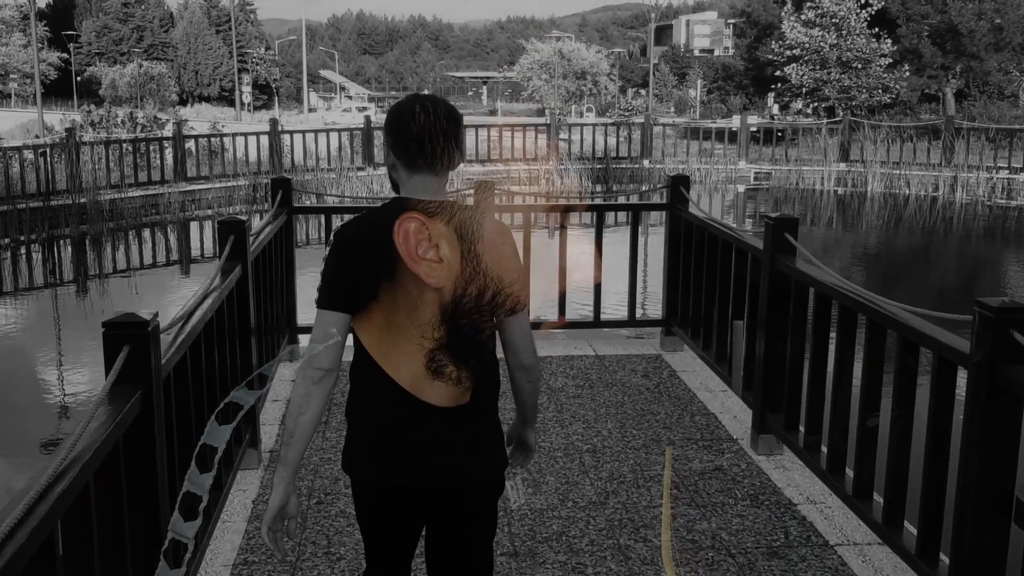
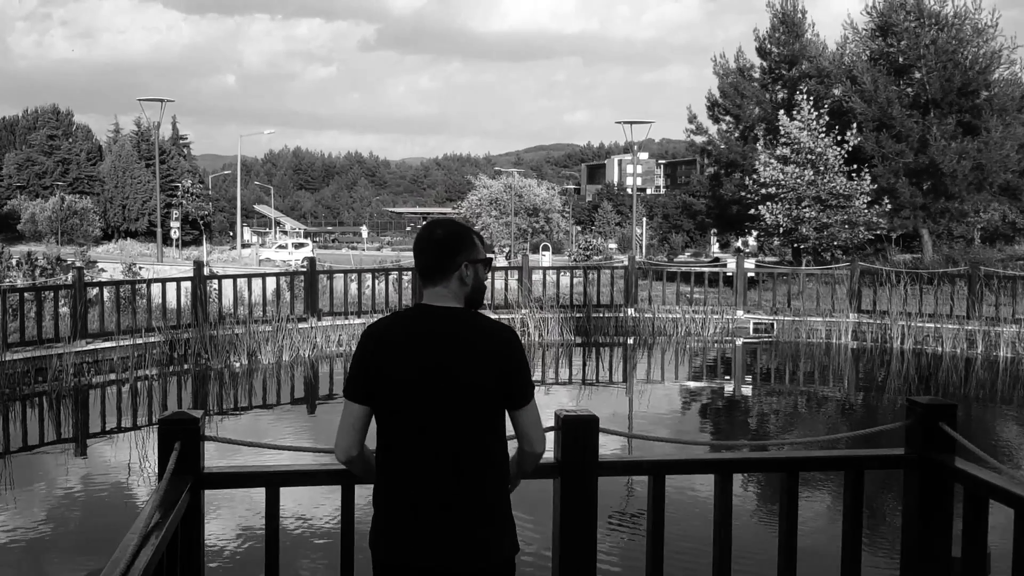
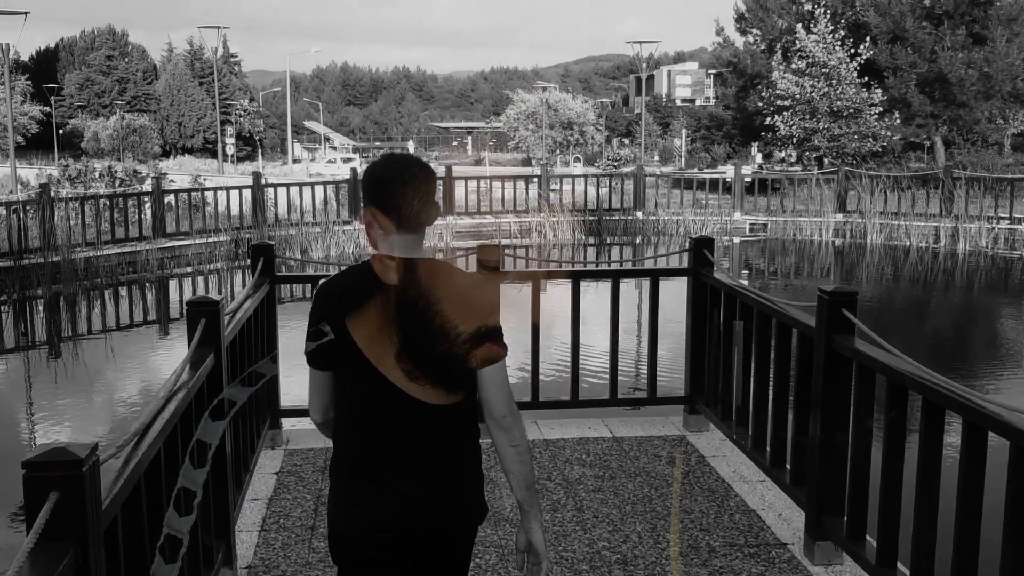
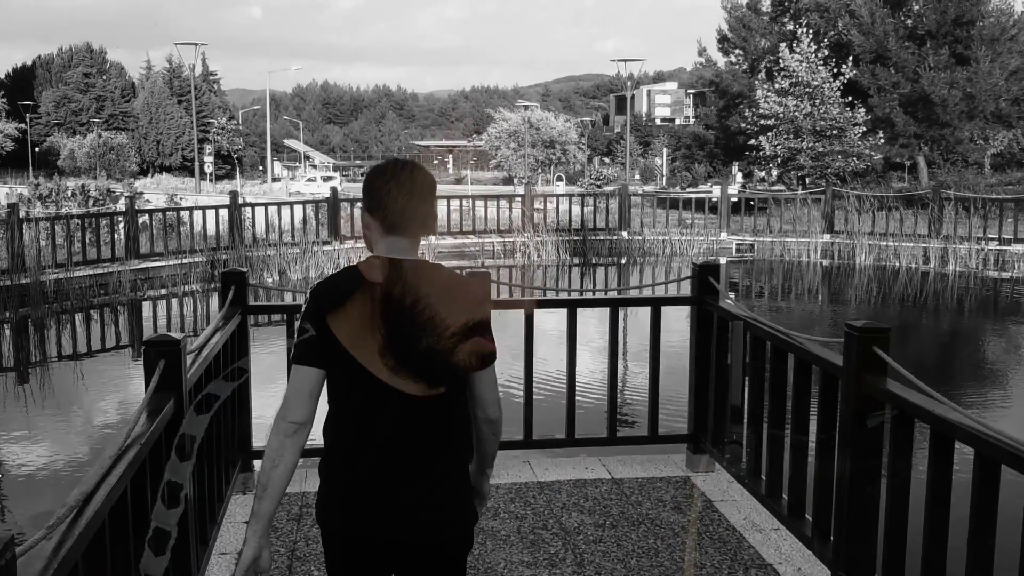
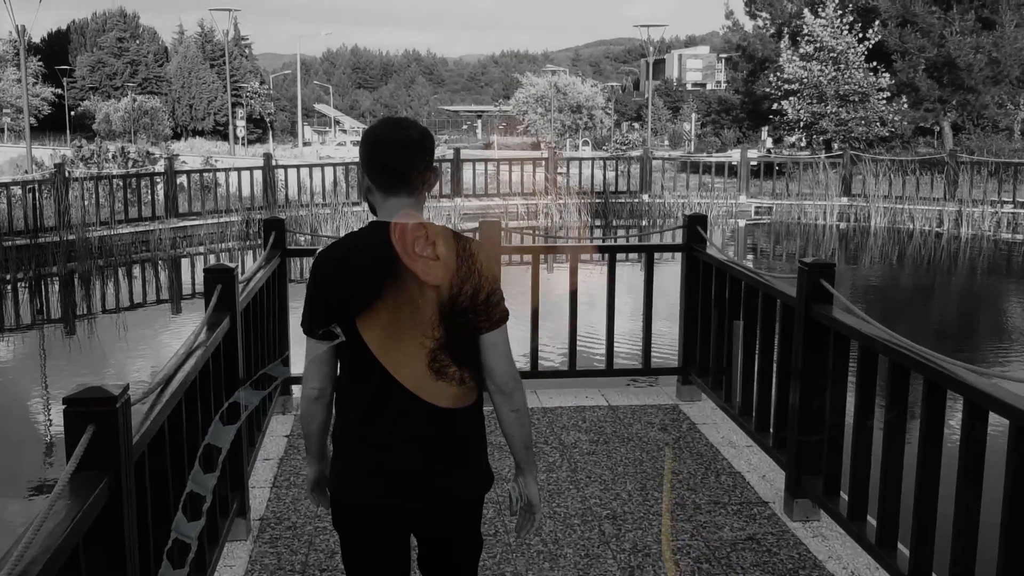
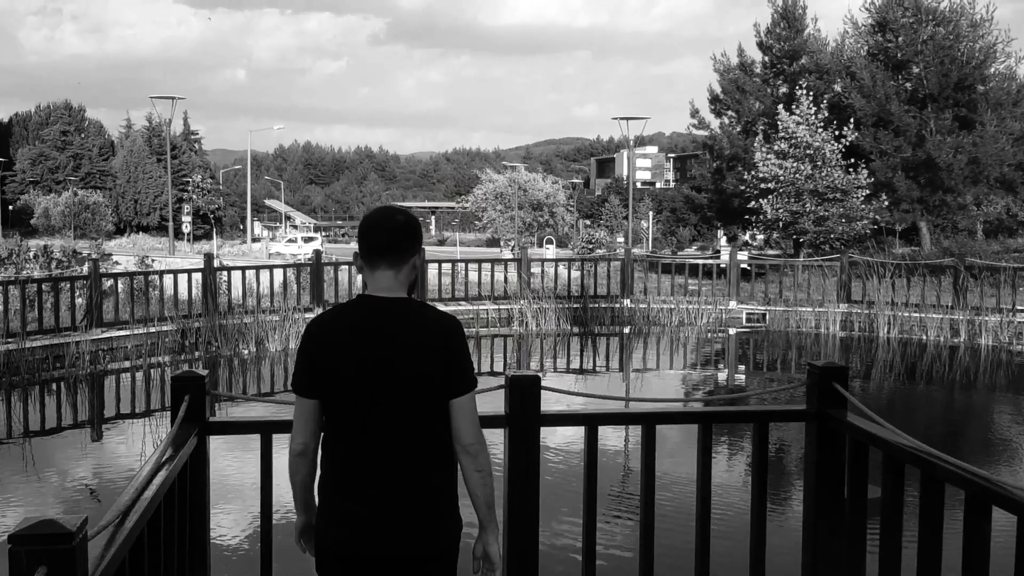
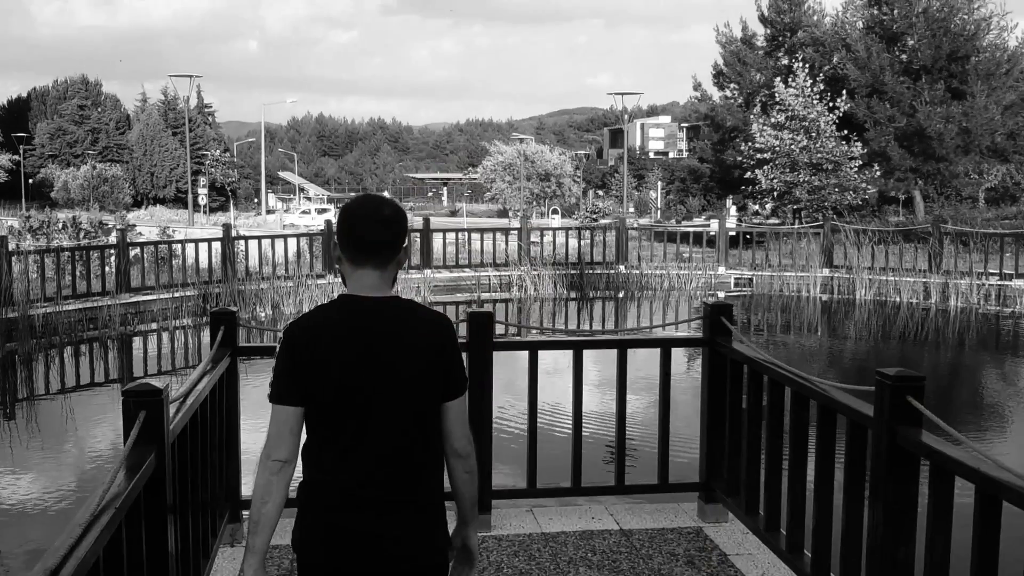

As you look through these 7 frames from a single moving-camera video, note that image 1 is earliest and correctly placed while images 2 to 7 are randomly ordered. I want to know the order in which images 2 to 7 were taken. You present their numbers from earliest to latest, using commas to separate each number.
5, 3, 4, 7, 6, 2
